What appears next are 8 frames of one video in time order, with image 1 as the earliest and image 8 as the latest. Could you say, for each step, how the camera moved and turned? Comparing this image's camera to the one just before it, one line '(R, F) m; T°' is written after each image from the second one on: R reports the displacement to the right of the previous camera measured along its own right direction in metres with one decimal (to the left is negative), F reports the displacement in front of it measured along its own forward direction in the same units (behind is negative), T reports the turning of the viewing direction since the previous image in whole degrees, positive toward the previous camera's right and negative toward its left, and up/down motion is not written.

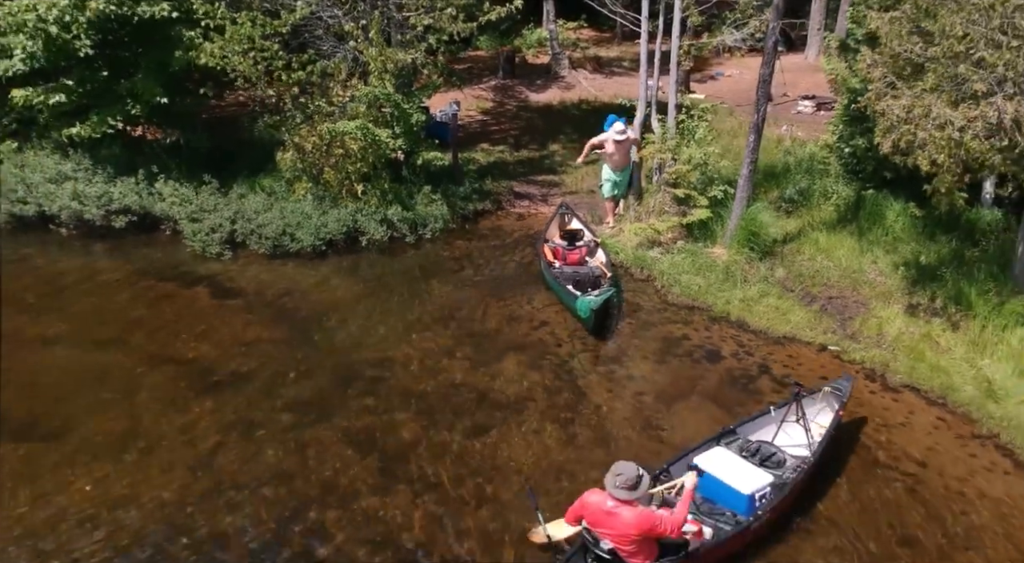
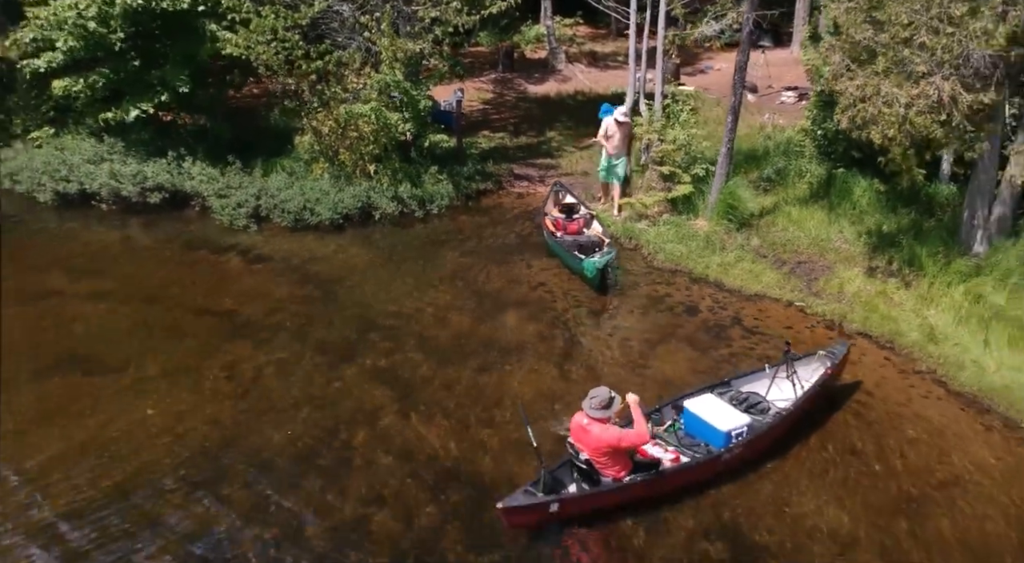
(0.0, -1.2) m; 0°
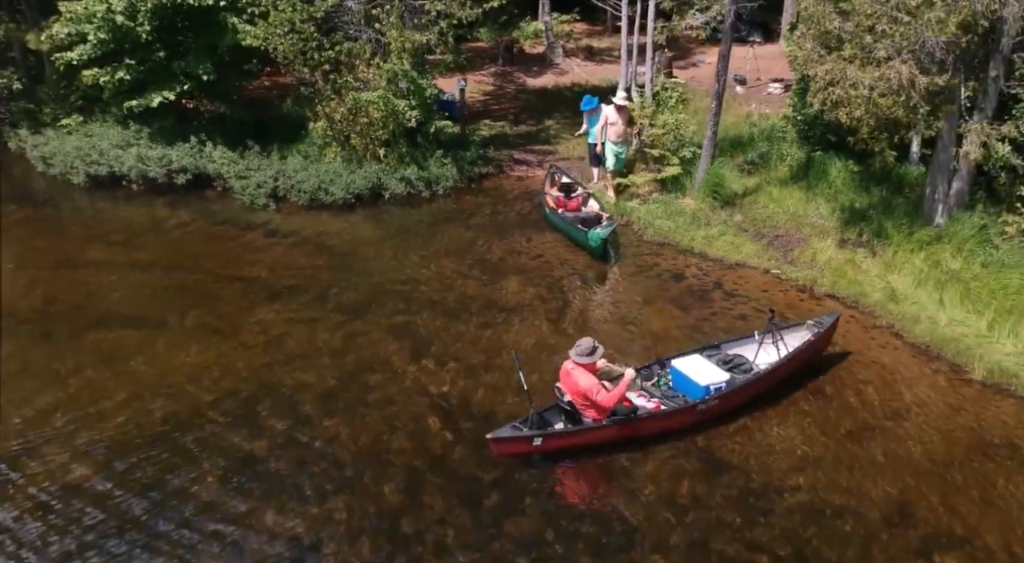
(0.0, -1.0) m; 0°
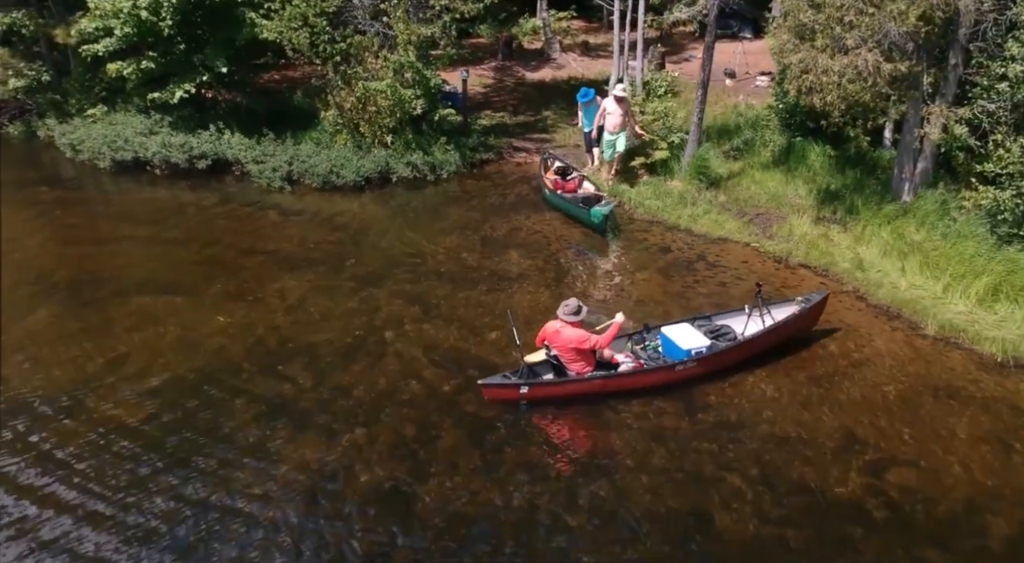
(0.0, -1.0) m; 0°
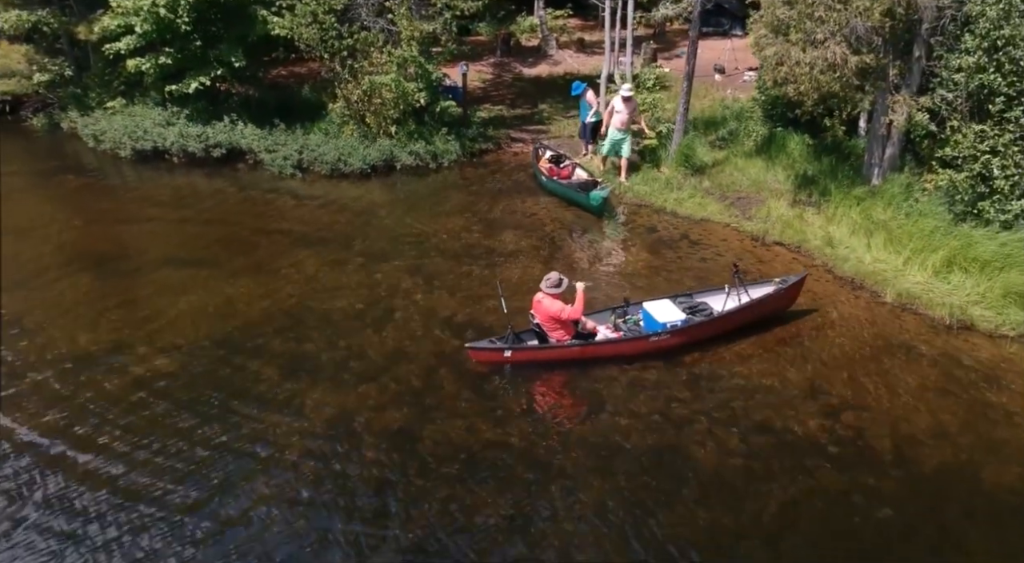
(+0.1, -1.0) m; 0°
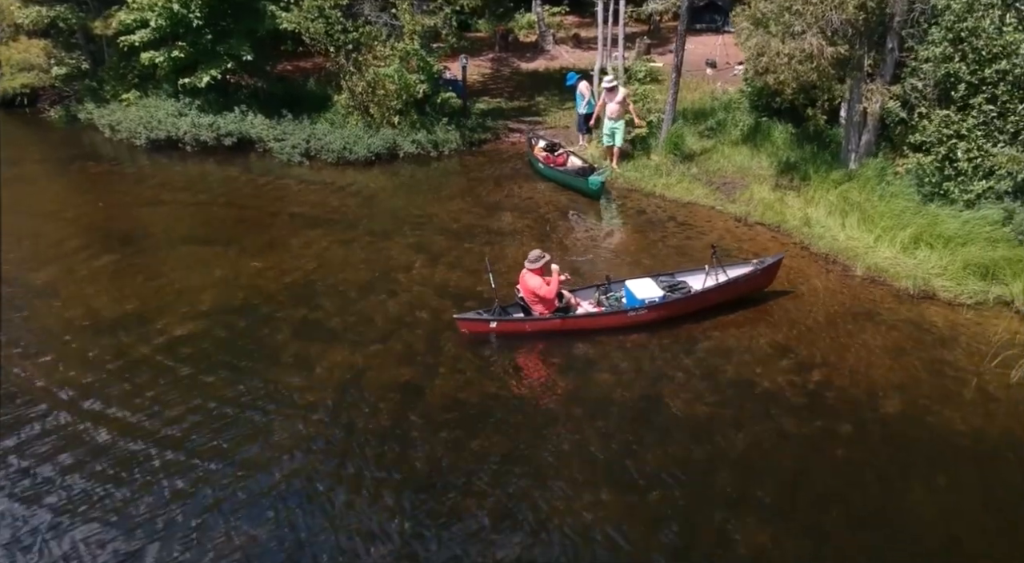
(+0.1, -0.8) m; 0°
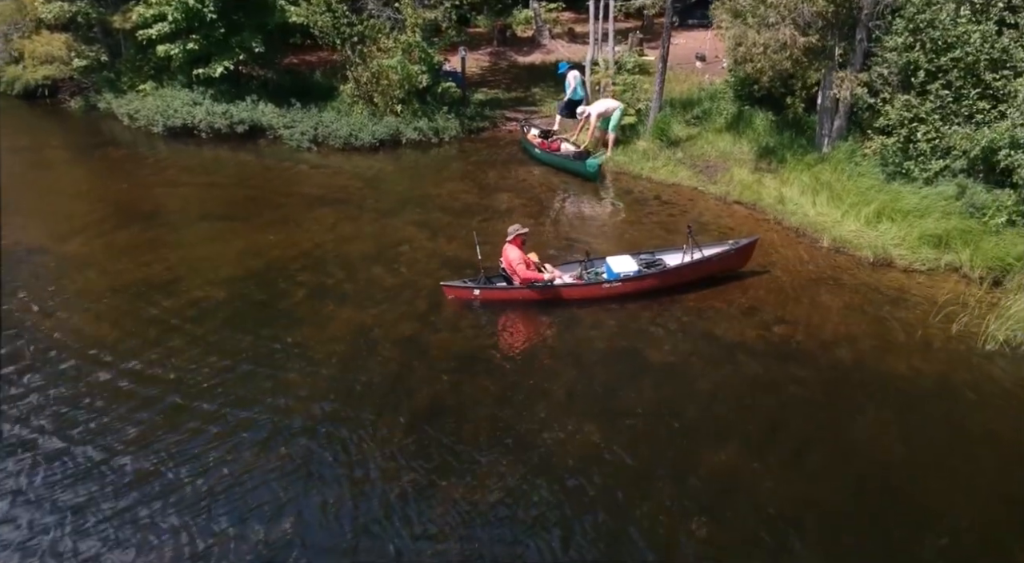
(+0.1, -1.1) m; 0°
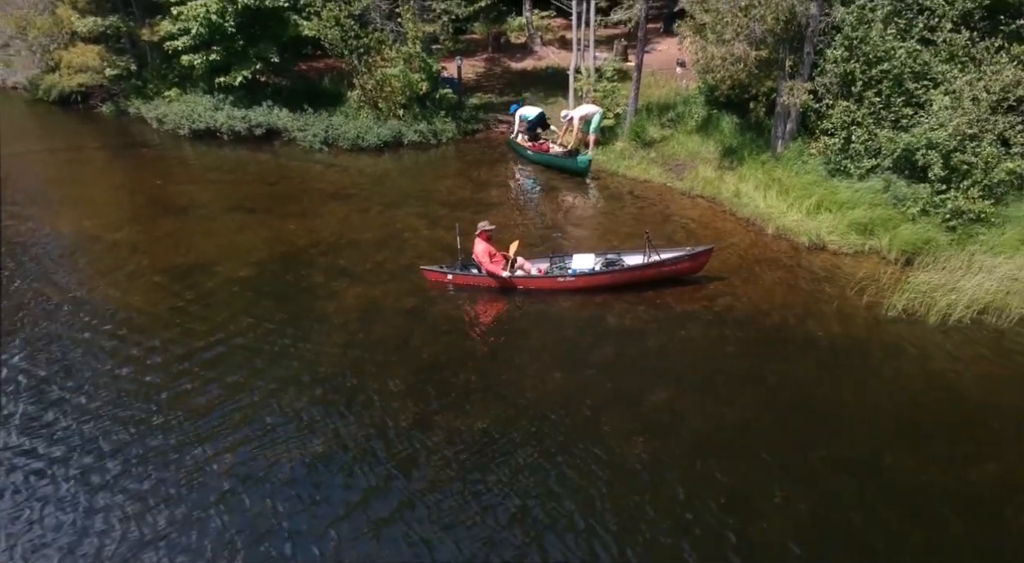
(+0.3, -2.0) m; 0°
